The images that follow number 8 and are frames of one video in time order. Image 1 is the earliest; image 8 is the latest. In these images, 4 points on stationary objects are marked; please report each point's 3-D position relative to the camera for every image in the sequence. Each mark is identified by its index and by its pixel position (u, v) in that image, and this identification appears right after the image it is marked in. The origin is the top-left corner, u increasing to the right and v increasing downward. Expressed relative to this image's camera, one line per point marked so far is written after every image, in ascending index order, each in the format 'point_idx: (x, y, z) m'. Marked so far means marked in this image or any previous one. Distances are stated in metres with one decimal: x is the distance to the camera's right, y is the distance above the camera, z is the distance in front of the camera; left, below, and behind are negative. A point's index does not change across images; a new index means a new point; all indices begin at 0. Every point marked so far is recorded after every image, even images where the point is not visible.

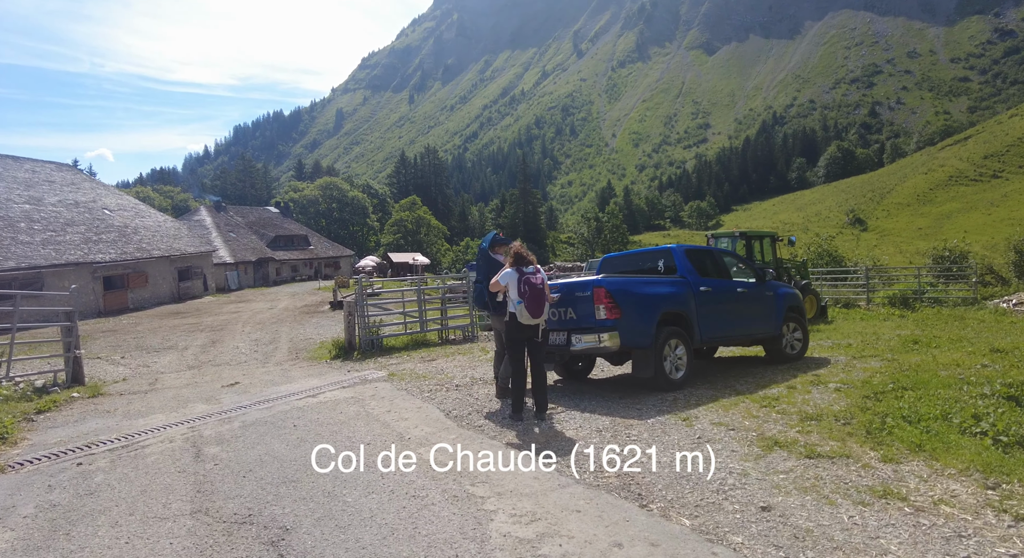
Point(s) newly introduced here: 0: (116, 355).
0: (-11.9, -2.4, +16.6) m
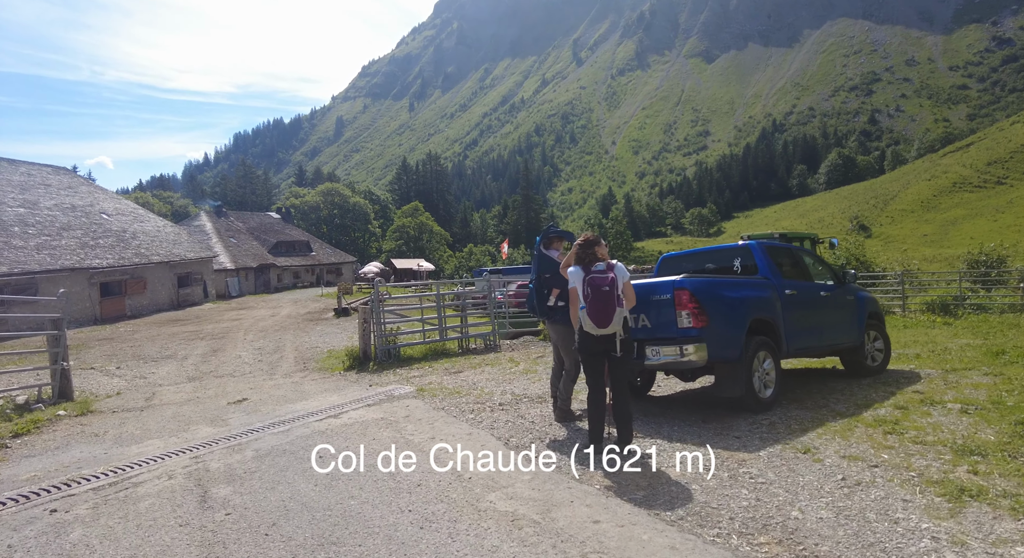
0: (-11.5, -2.6, +16.0) m
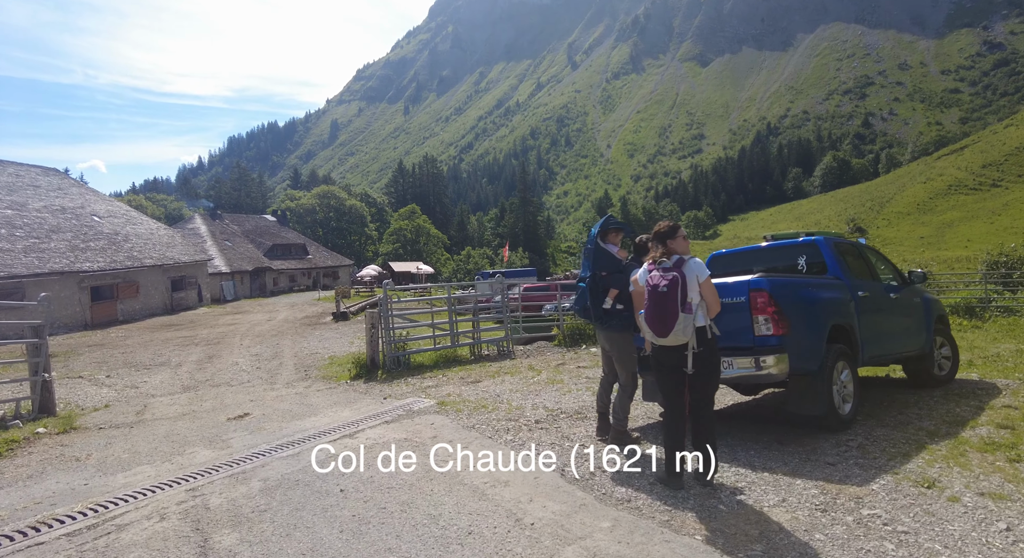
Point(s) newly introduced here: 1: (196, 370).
0: (-11.3, -2.7, +15.4) m
1: (-8.6, -2.5, +15.2) m
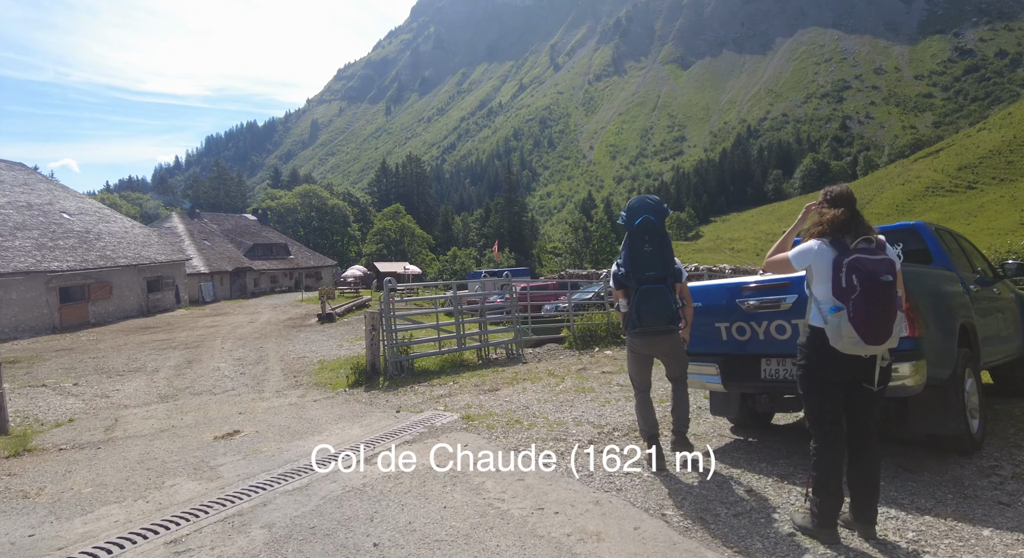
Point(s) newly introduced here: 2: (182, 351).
0: (-11.4, -2.7, +14.4) m
1: (-8.7, -2.5, +14.3) m
2: (-11.9, -2.6, +20.0) m
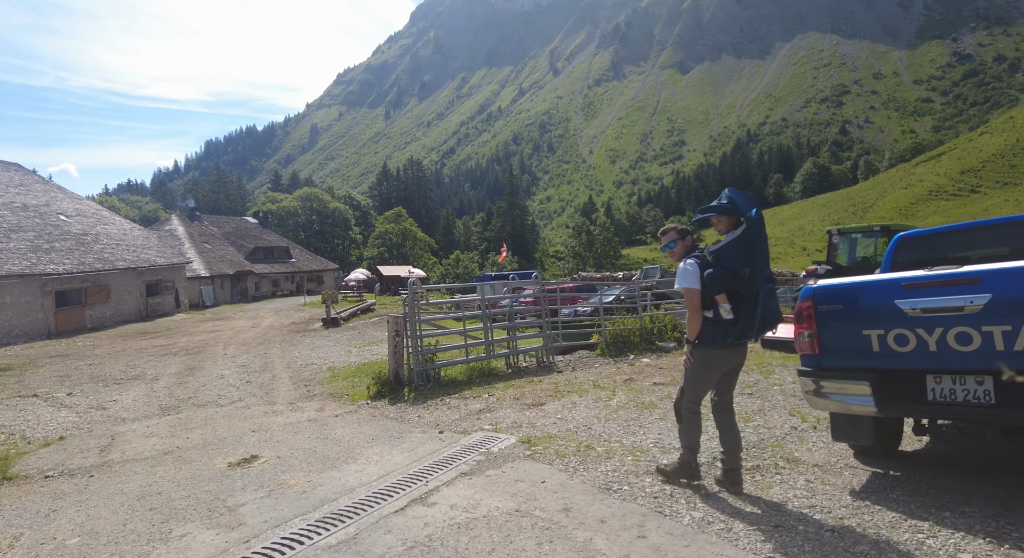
0: (-11.0, -2.7, +13.8) m
1: (-8.4, -2.6, +13.7) m
2: (-11.5, -2.7, +19.4) m
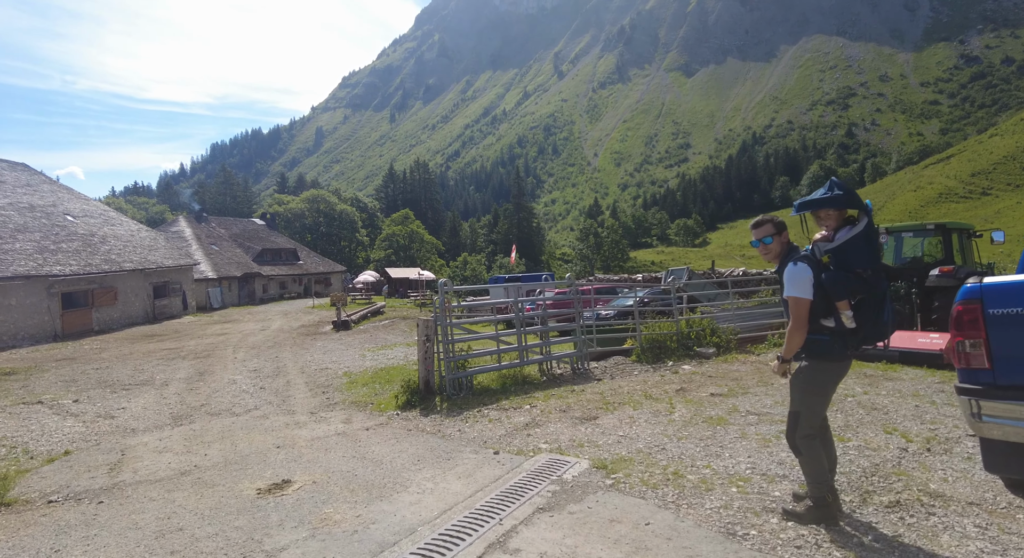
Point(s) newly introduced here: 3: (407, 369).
0: (-10.6, -2.8, +13.4) m
1: (-7.9, -2.6, +13.3) m
2: (-11.0, -2.8, +19.0) m
3: (-2.9, -2.6, +16.2) m
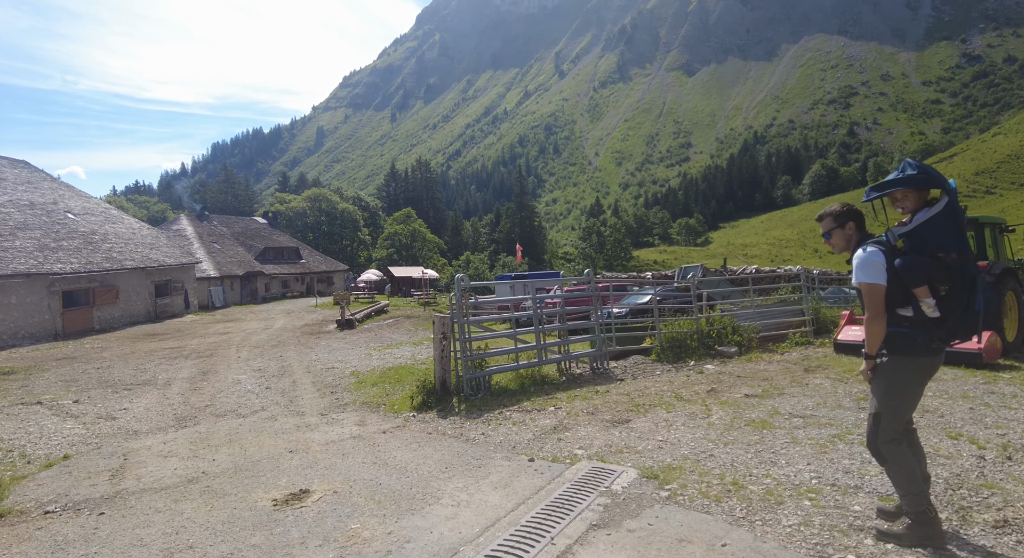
0: (-10.4, -2.7, +13.2) m
1: (-7.7, -2.6, +13.1) m
2: (-10.8, -2.7, +18.8) m
3: (-2.7, -2.6, +16.0) m
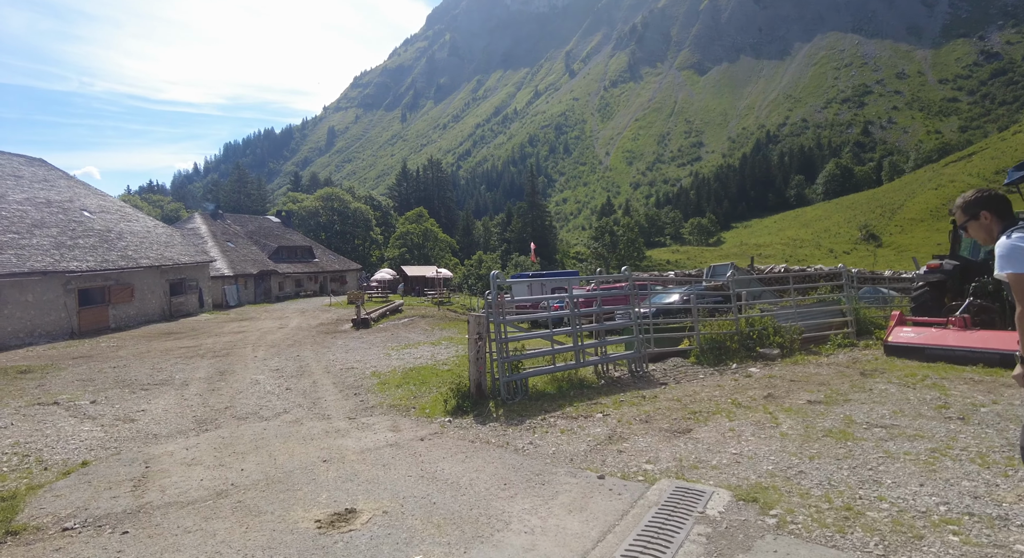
0: (-9.9, -2.7, +13.1) m
1: (-7.2, -2.5, +12.9) m
2: (-10.2, -2.7, +18.7) m
3: (-2.2, -2.5, +15.7) m
